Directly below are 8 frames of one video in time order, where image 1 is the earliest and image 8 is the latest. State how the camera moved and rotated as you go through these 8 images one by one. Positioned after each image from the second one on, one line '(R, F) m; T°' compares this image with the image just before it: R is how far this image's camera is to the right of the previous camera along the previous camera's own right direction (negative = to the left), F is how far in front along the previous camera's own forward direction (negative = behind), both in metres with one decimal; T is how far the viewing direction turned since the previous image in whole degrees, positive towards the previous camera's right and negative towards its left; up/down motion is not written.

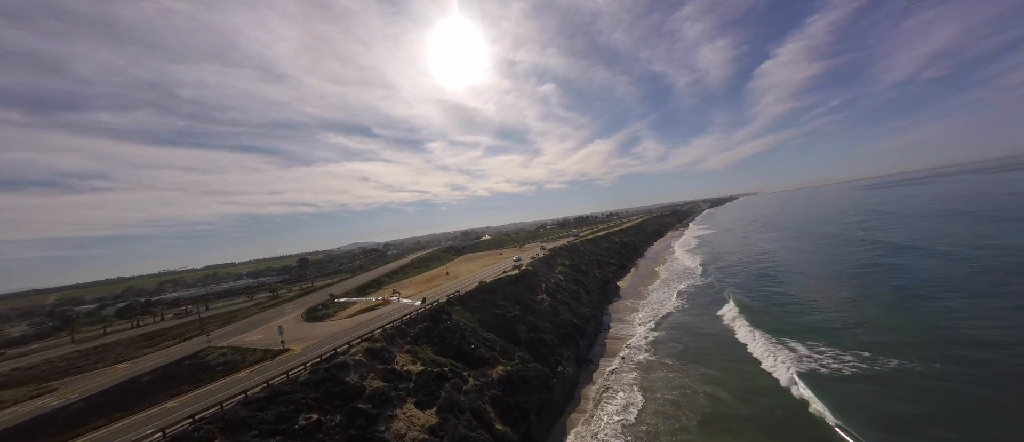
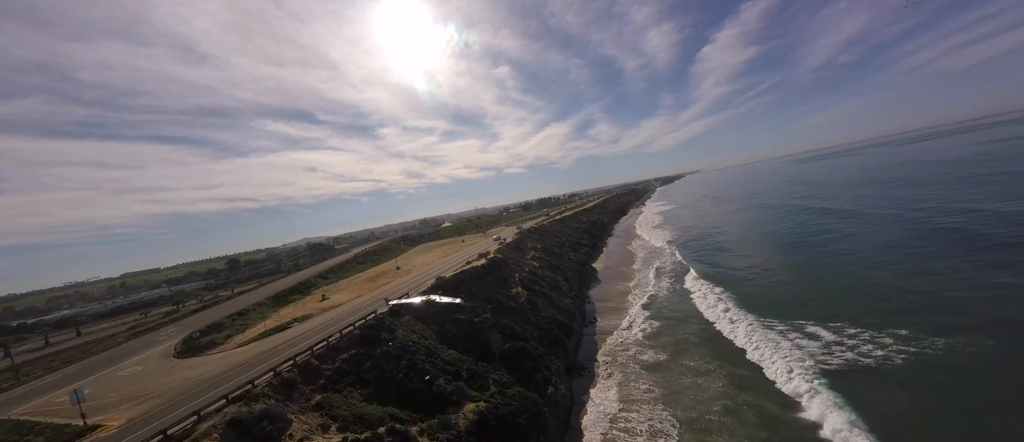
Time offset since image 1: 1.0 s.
(-0.2, +6.6) m; +8°
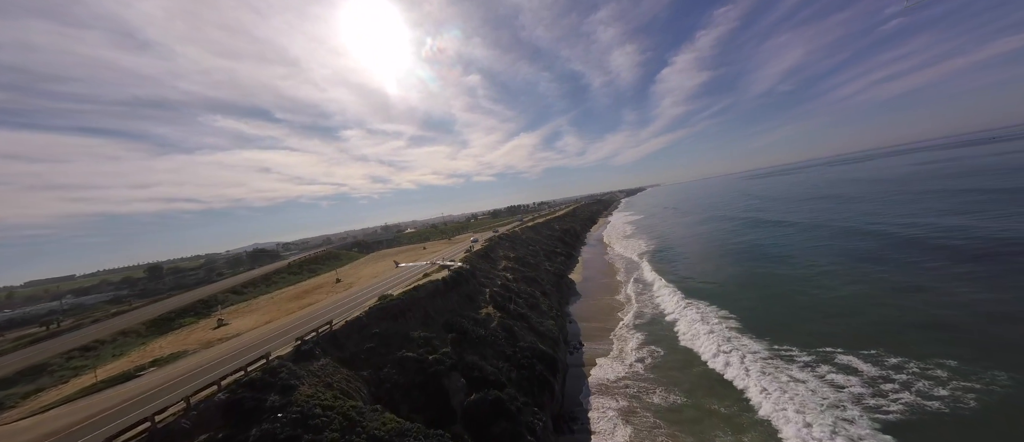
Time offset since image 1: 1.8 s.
(-0.2, +5.1) m; +6°
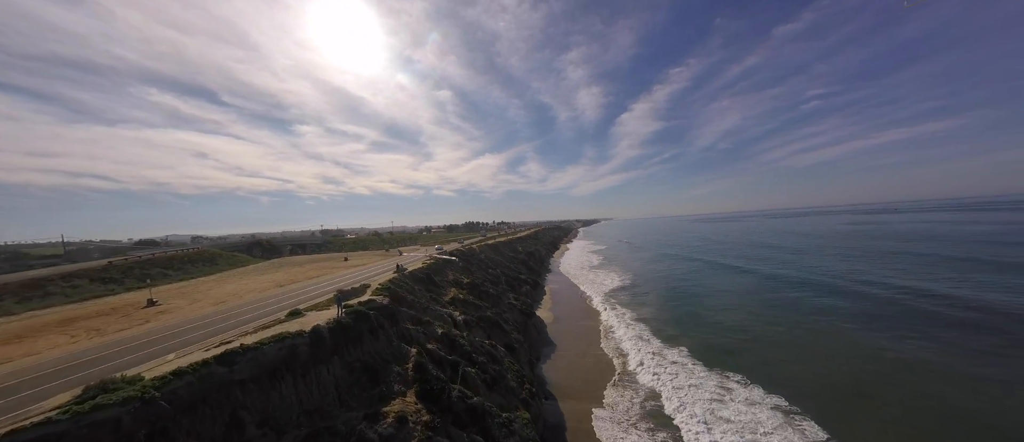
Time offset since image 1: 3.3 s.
(-0.2, +9.3) m; +8°
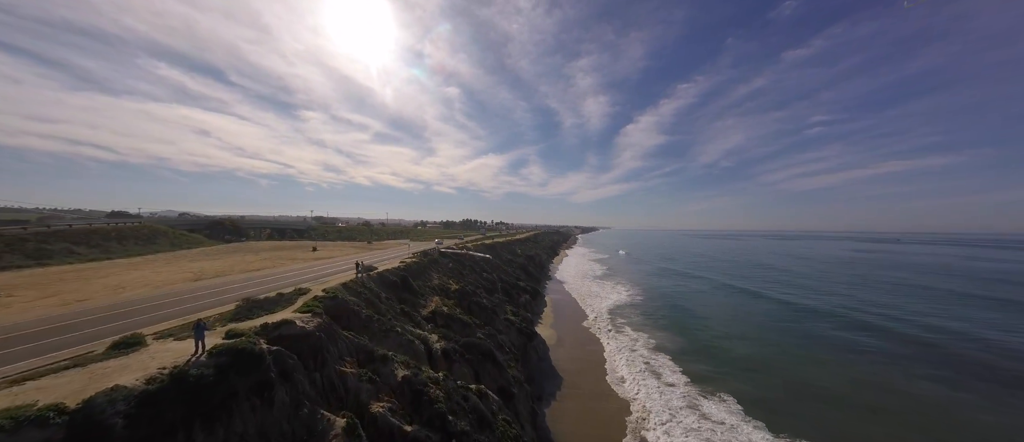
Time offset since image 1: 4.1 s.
(-0.5, +5.1) m; 0°
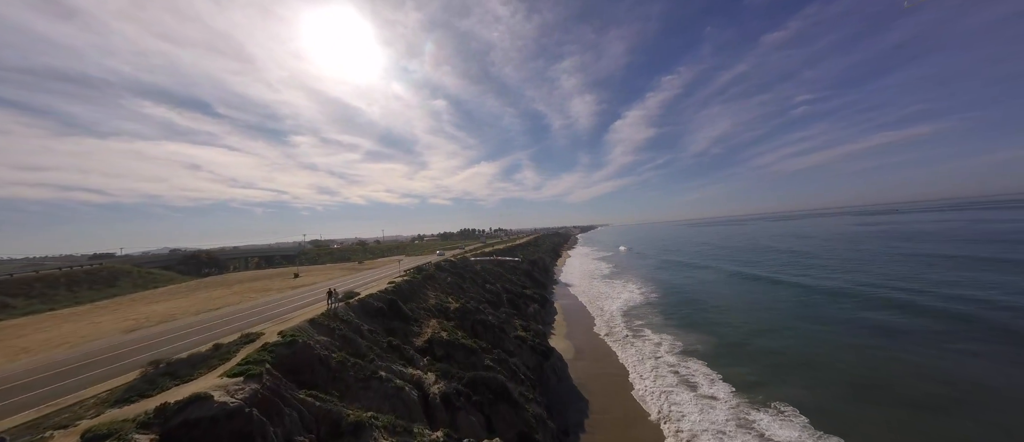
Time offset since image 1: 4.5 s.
(-0.2, +2.5) m; +1°
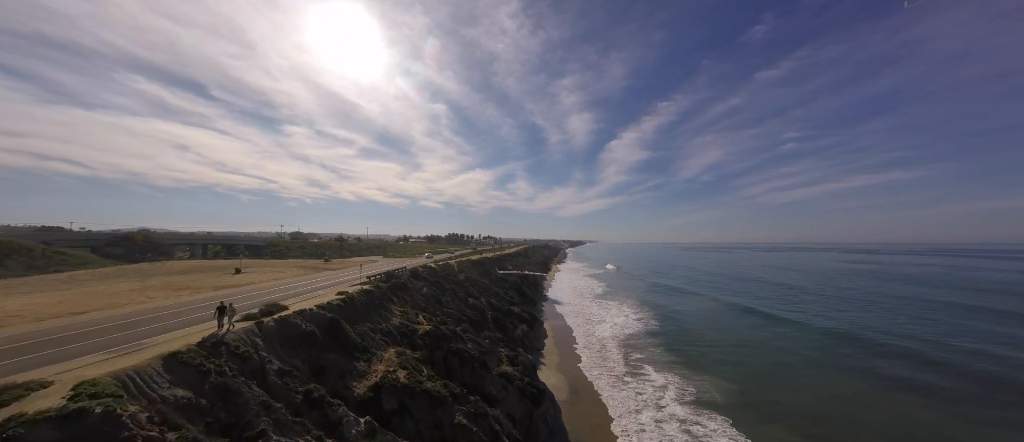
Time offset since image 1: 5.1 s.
(-0.3, +3.6) m; +2°
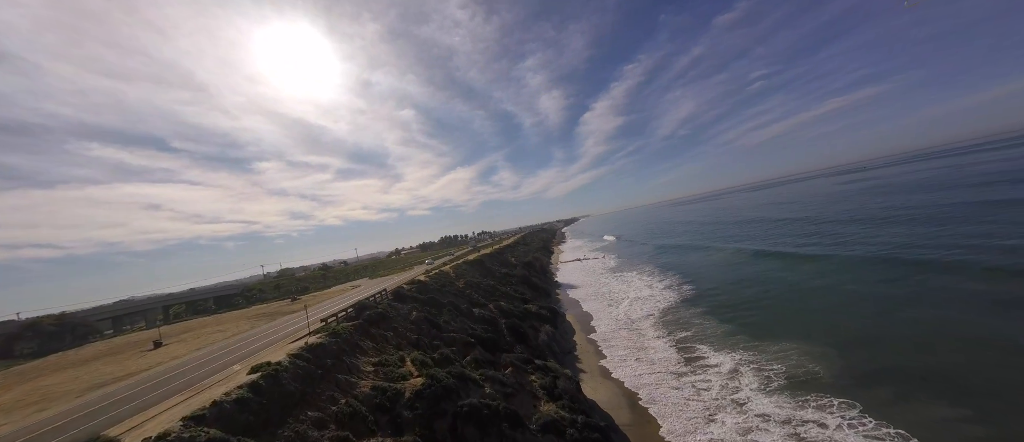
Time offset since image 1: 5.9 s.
(-0.4, +4.8) m; +1°
